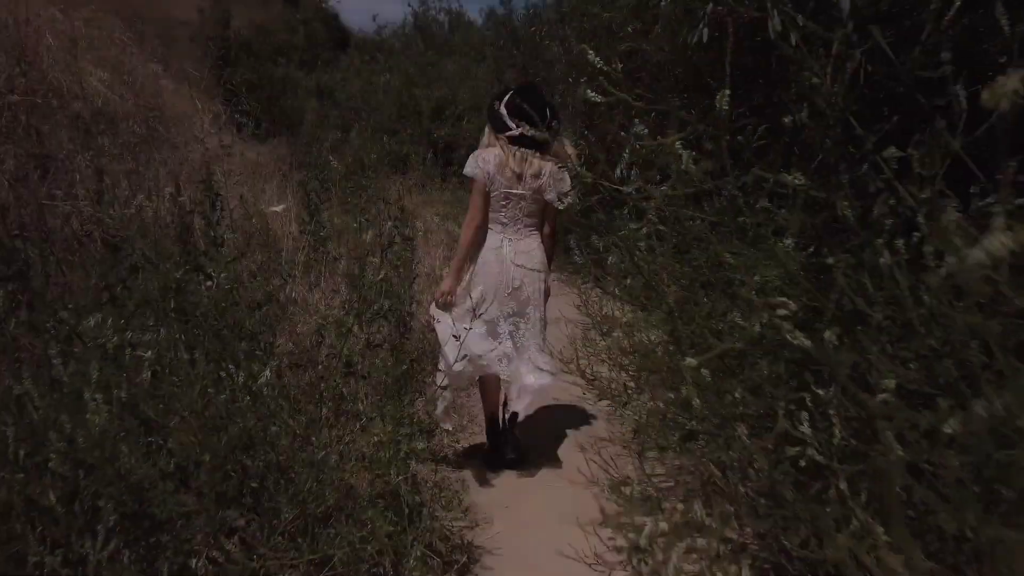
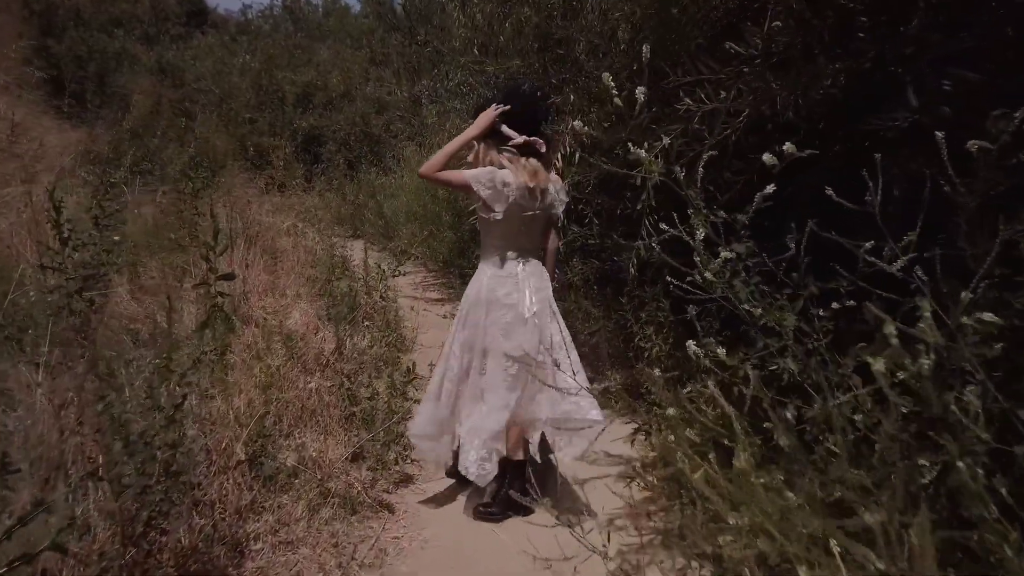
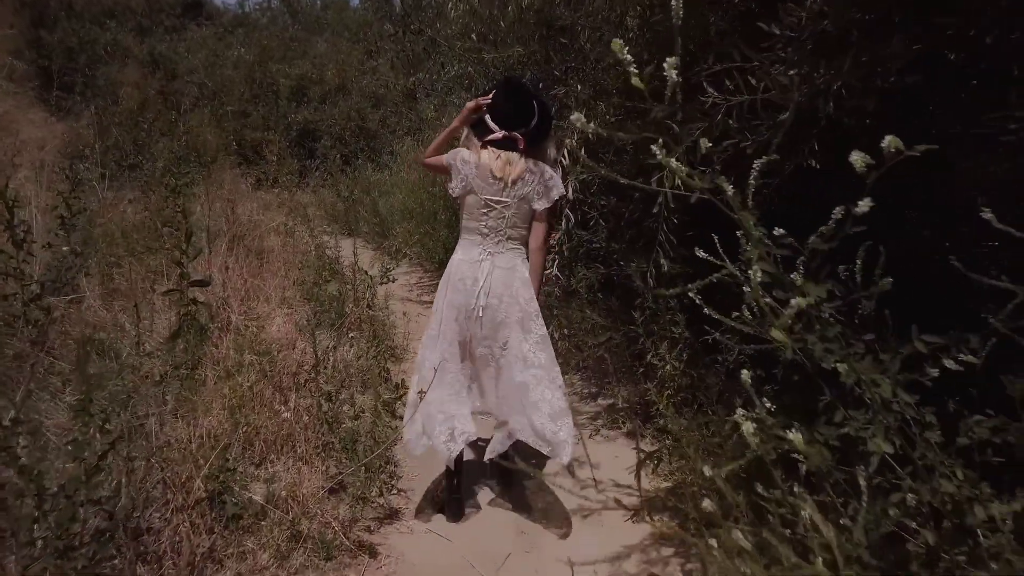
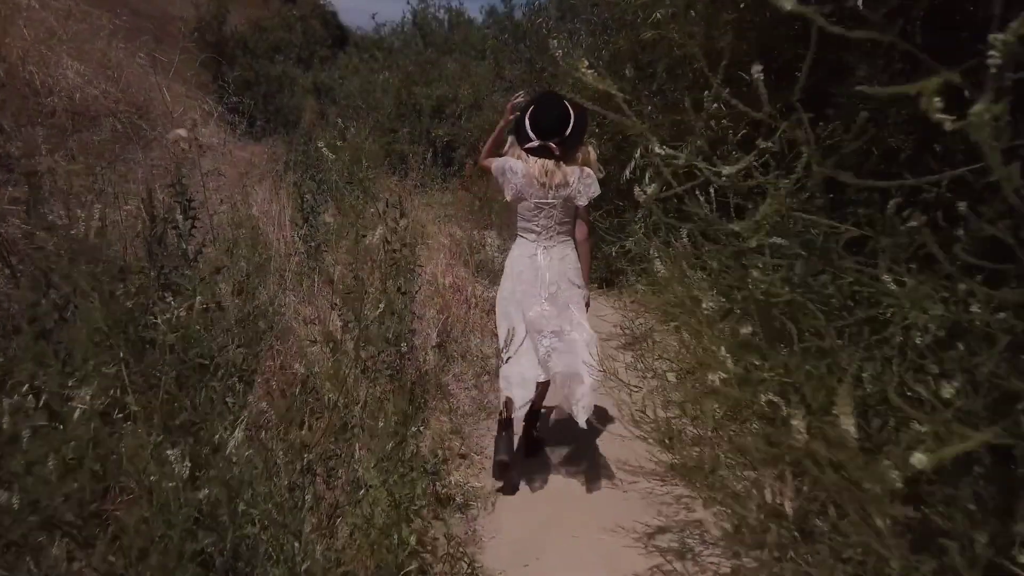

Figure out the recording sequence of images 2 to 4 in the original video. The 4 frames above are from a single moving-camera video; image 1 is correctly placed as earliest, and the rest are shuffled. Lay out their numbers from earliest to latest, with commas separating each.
4, 2, 3
